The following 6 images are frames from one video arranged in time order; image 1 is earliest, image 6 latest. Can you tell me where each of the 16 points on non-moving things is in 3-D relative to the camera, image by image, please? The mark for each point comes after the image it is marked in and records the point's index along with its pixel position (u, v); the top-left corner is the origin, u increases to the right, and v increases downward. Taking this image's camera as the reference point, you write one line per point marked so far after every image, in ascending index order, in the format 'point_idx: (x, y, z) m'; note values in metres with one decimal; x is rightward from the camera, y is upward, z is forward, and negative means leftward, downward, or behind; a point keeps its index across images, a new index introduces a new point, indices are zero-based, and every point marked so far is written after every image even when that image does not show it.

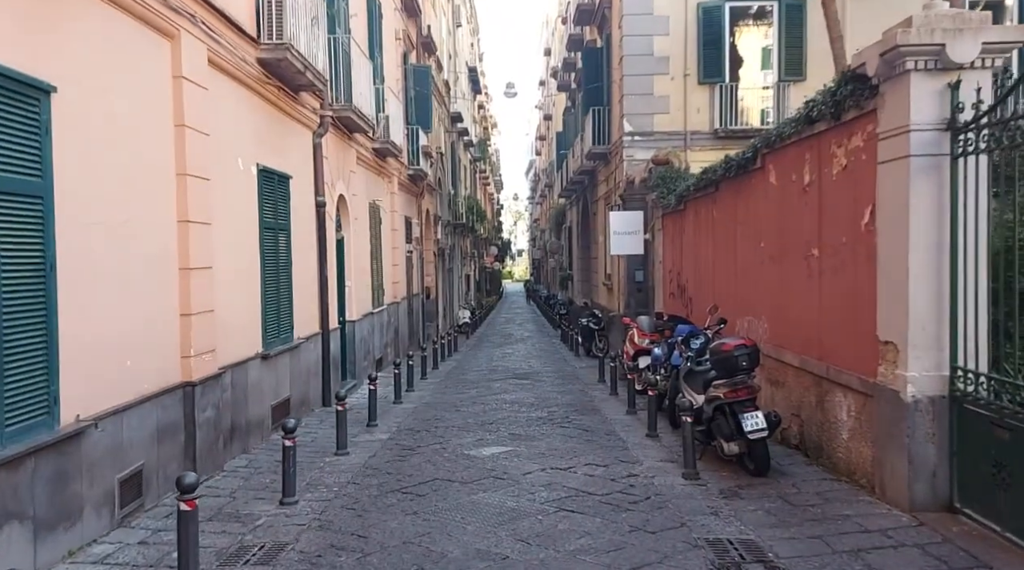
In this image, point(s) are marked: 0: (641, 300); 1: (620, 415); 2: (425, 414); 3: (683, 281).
0: (+2.7, -0.3, +17.8) m
1: (+1.4, -1.7, +10.7) m
2: (-1.2, -1.7, +11.1) m
3: (+2.6, +0.1, +12.9) m
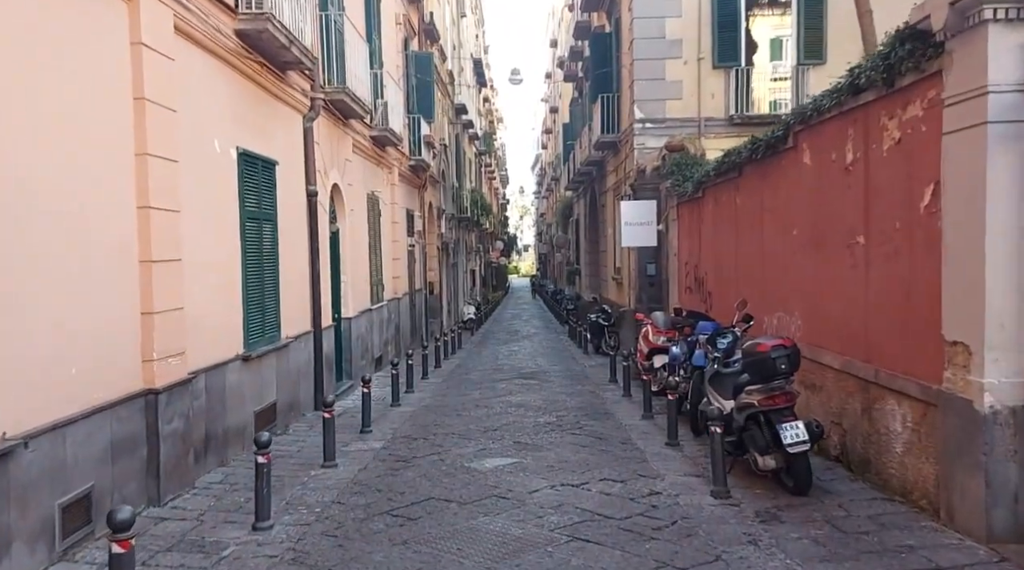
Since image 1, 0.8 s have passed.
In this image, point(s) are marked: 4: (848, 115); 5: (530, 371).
0: (+2.8, -0.2, +17.0) m
1: (+1.5, -1.6, +9.9) m
2: (-1.1, -1.6, +10.3) m
3: (+2.7, +0.1, +12.0) m
4: (+2.6, +1.3, +6.6) m
5: (+0.3, -1.6, +15.5) m
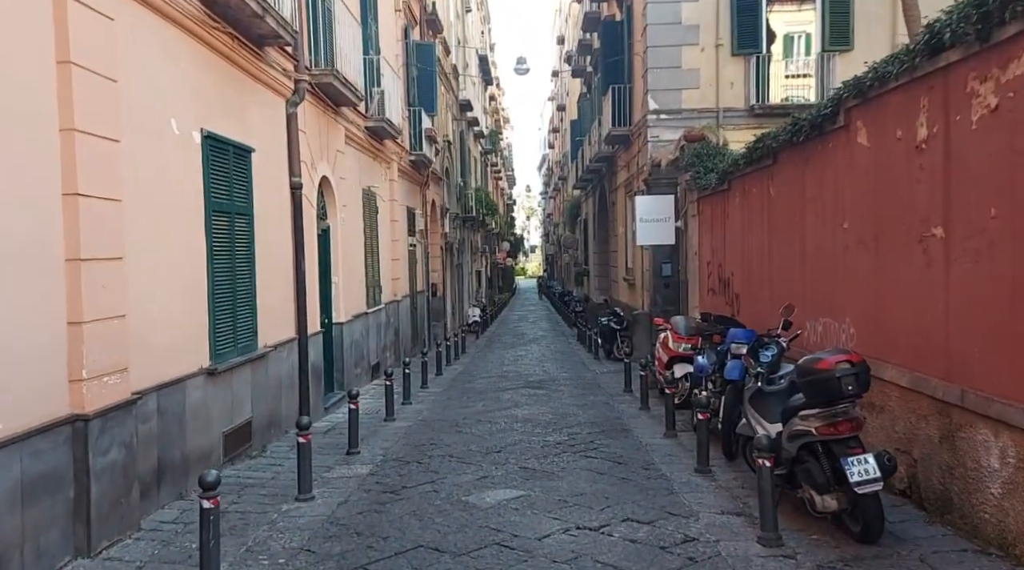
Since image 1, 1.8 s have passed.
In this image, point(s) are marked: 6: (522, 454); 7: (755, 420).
0: (+3.0, -0.2, +15.9) m
1: (+1.5, -1.6, +8.8) m
2: (-1.0, -1.7, +9.2) m
3: (+2.8, +0.1, +10.9) m
4: (+2.7, +1.3, +5.5) m
5: (+0.4, -1.6, +14.4) m
6: (+0.1, -1.6, +7.8) m
7: (+1.8, -1.0, +6.1) m
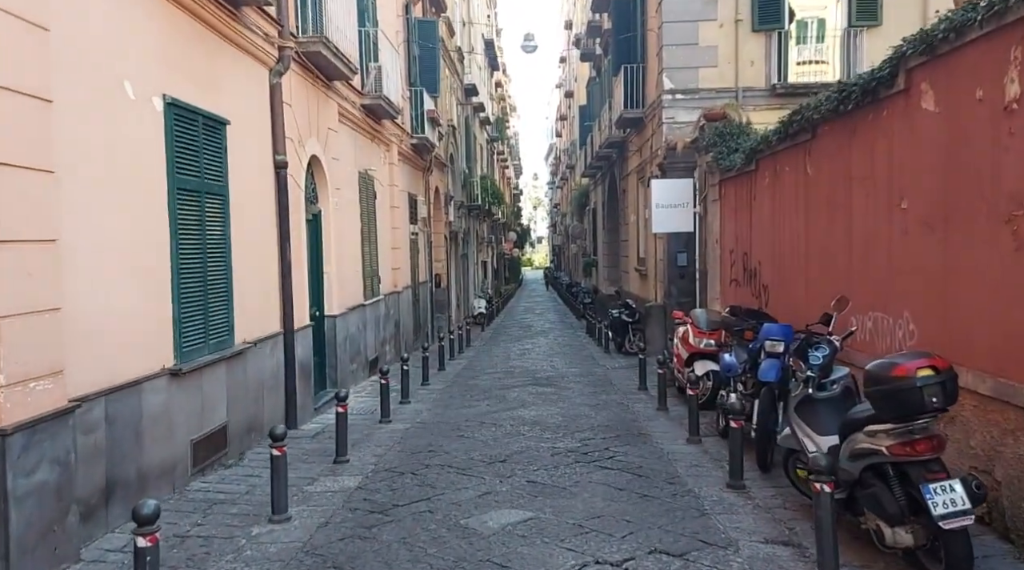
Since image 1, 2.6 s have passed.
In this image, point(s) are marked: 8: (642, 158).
0: (+3.1, -0.1, +14.9) m
1: (+1.6, -1.5, +7.9) m
2: (-1.0, -1.6, +8.3) m
3: (+2.9, +0.2, +10.0) m
4: (+2.7, +1.4, +4.6) m
5: (+0.5, -1.4, +13.5) m
6: (+0.1, -1.5, +7.0) m
7: (+1.8, -0.9, +5.2) m
8: (+3.0, +2.9, +19.1) m
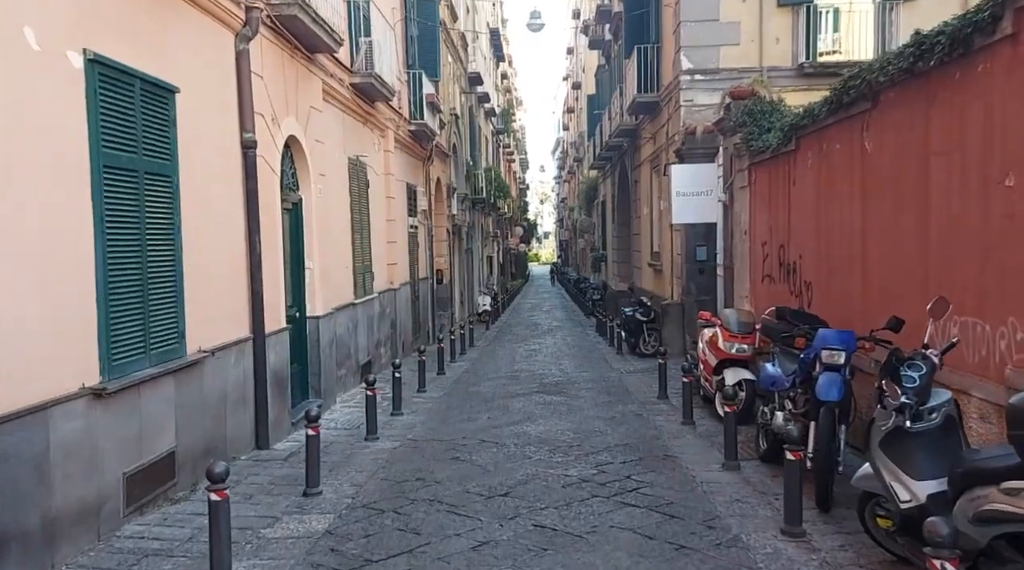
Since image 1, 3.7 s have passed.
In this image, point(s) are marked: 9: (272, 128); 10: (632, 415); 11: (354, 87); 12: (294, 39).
0: (+3.2, 0.0, +13.7) m
1: (+1.6, -1.5, +6.7) m
2: (-0.9, -1.5, +7.1) m
3: (+2.9, +0.3, +8.7) m
4: (+2.7, +1.4, +3.3) m
5: (+0.6, -1.4, +12.3) m
6: (+0.2, -1.5, +5.8) m
7: (+1.8, -0.9, +4.0) m
8: (+3.1, +3.0, +17.9) m
9: (-2.4, +1.6, +8.4) m
10: (+1.3, -1.4, +9.3) m
11: (-2.2, +2.8, +11.8) m
12: (-2.3, +2.6, +9.0) m
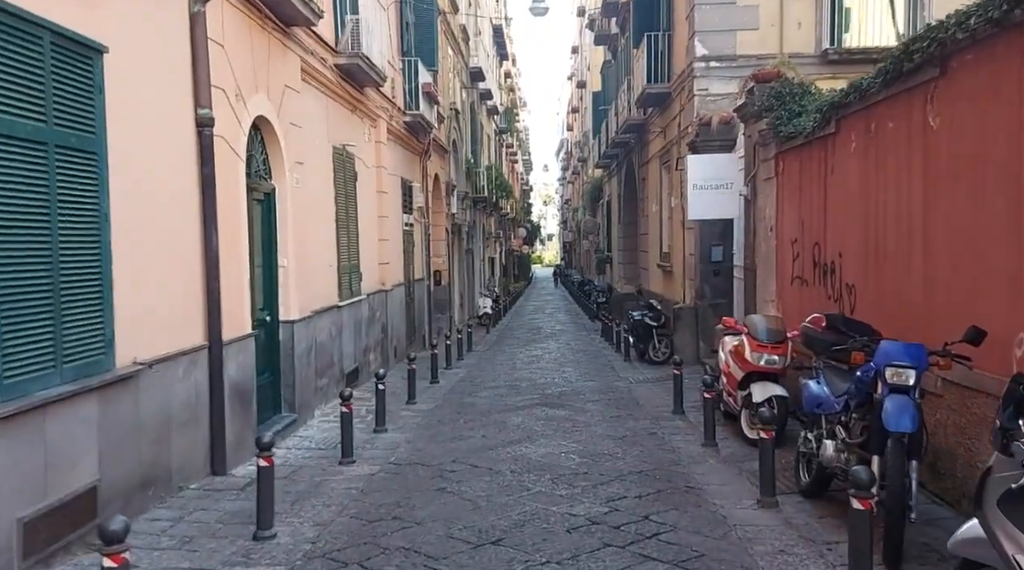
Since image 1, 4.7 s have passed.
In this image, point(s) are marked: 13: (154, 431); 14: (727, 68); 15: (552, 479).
0: (+3.2, -0.1, +12.6) m
1: (+1.6, -1.5, +5.6) m
2: (-1.0, -1.5, +6.1) m
3: (+2.9, +0.3, +7.7) m
4: (+2.7, +1.4, +2.3) m
5: (+0.6, -1.4, +11.2) m
6: (+0.1, -1.5, +4.7) m
7: (+1.8, -0.9, +2.9) m
8: (+3.1, +2.9, +16.8) m
9: (-2.4, +1.6, +7.3) m
10: (+1.3, -1.5, +8.2) m
11: (-2.2, +2.8, +10.7) m
12: (-2.3, +2.6, +7.9) m
13: (-2.5, -1.0, +5.8) m
14: (+3.4, +3.5, +13.3) m
15: (+0.3, -1.5, +6.4) m
